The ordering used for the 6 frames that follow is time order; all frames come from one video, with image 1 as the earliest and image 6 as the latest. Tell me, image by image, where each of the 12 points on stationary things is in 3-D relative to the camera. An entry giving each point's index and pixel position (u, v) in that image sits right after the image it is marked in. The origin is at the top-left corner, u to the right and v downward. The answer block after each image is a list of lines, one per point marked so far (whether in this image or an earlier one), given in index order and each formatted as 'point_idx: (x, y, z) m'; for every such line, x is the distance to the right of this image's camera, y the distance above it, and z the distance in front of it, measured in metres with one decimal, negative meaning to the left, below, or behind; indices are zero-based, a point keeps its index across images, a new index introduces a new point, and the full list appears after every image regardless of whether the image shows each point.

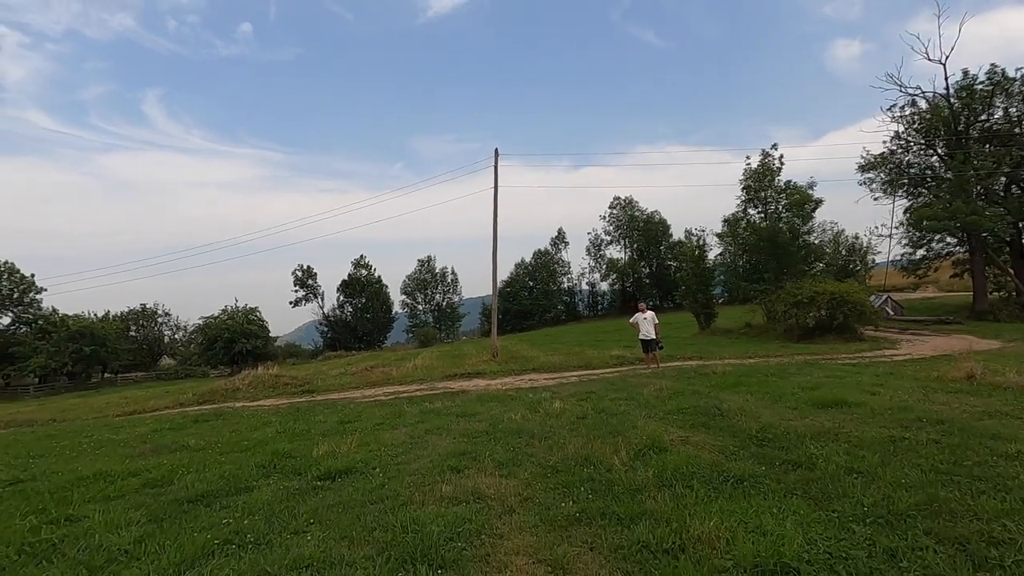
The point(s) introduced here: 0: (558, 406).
0: (+0.9, -2.3, +10.5) m
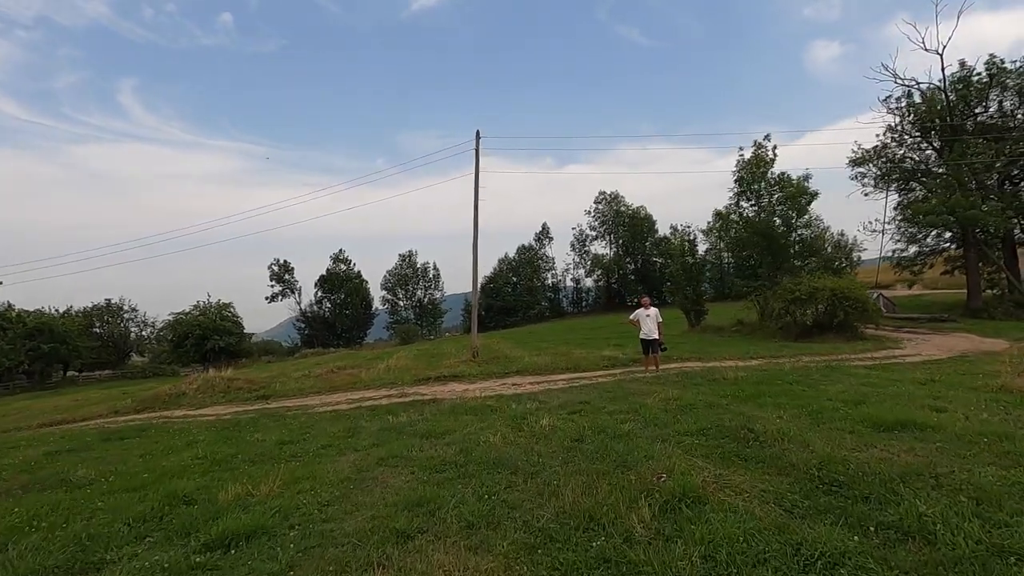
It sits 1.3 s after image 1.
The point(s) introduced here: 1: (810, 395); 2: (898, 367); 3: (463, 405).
0: (+0.6, -2.2, +8.5) m
1: (+5.1, -1.8, +9.1) m
2: (+10.5, -2.2, +14.5) m
3: (-1.1, -2.5, +11.4) m
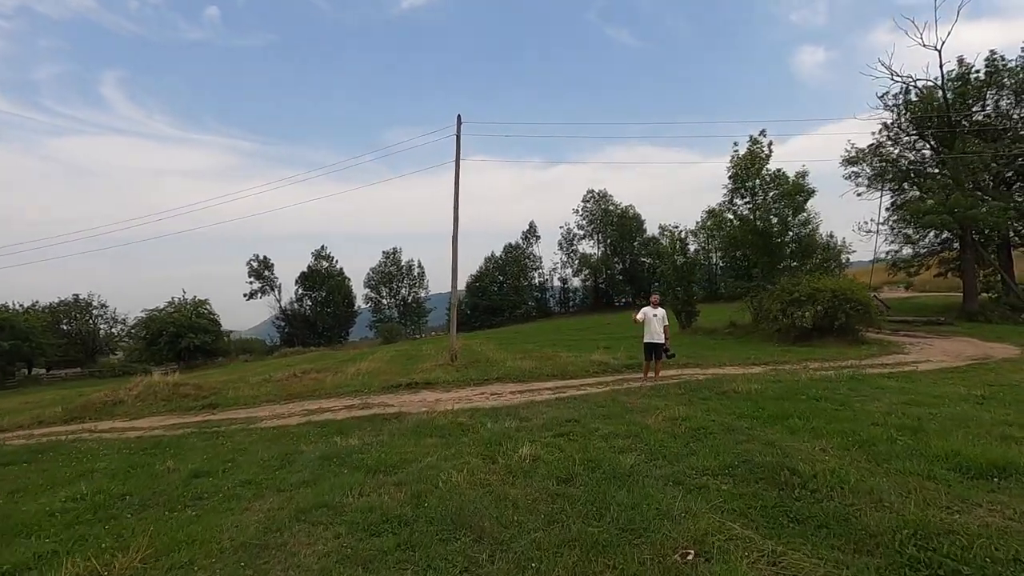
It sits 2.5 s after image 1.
0: (+0.2, -2.1, +6.8) m
1: (+4.7, -1.8, +7.5) m
2: (+9.9, -2.2, +13.0) m
3: (-1.5, -2.4, +9.6) m
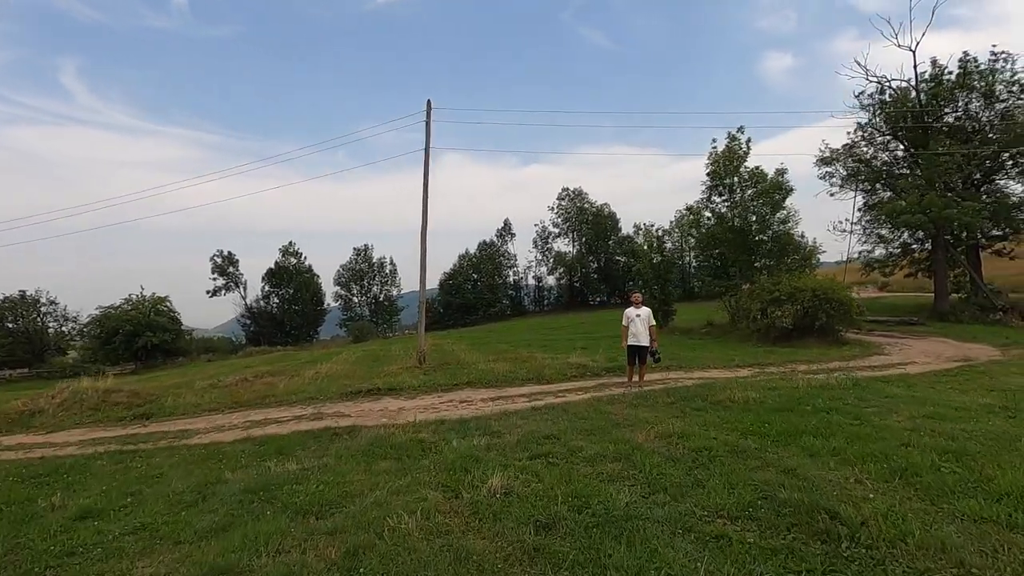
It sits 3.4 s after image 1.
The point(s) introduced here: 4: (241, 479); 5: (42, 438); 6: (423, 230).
0: (-0.1, -2.1, +5.6) m
1: (+4.3, -1.8, +6.5) m
2: (+9.3, -2.2, +12.3) m
3: (-2.0, -2.4, +8.3) m
4: (-3.4, -2.4, +6.6) m
5: (-10.1, -3.2, +11.5) m
6: (-3.0, +2.0, +18.0) m
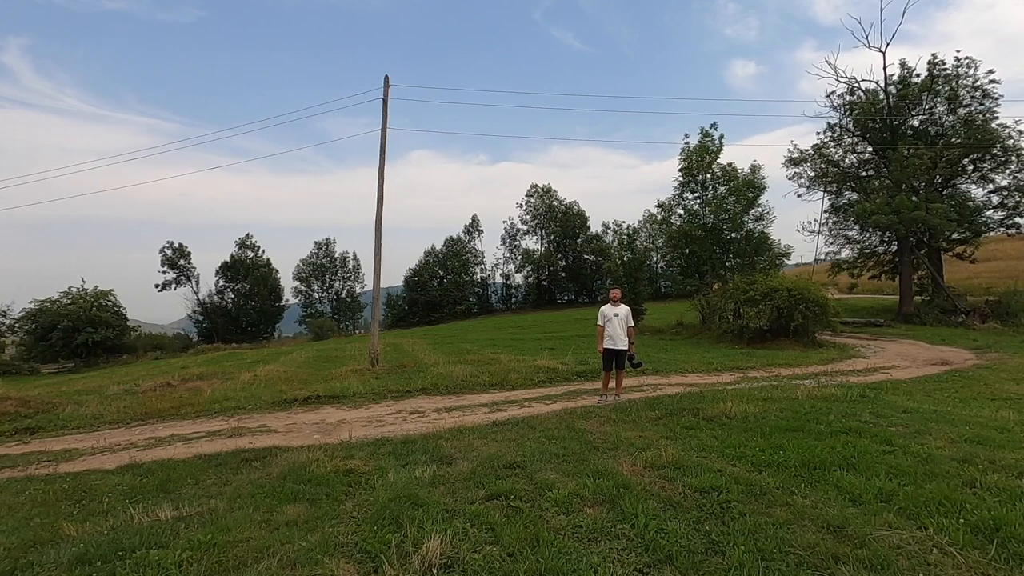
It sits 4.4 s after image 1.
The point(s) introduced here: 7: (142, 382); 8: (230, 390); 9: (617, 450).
0: (-0.5, -2.0, +3.9) m
1: (+3.9, -1.7, +5.1) m
2: (+8.5, -2.2, +11.2) m
3: (-2.5, -2.2, +6.5) m
4: (-3.8, -2.2, +4.8) m
5: (-10.9, -2.9, +9.2) m
6: (-4.1, +2.2, +16.1) m
7: (-11.3, -2.9, +16.2) m
8: (-7.6, -2.7, +14.4) m
9: (+1.3, -2.0, +6.6) m
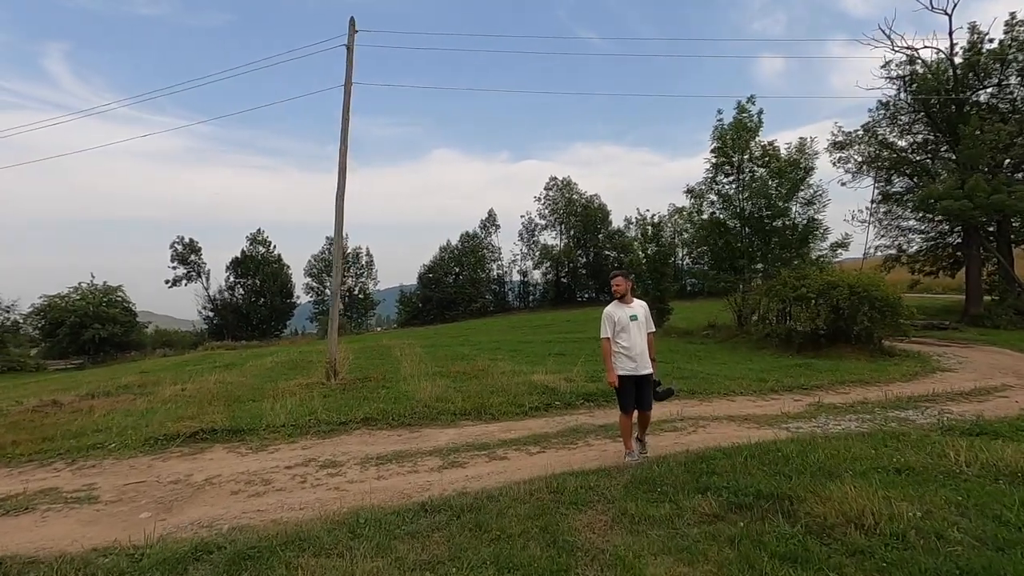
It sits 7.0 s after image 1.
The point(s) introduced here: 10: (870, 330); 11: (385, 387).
0: (-1.3, -1.9, +0.2) m
1: (+3.2, -1.6, +1.2) m
2: (+8.0, -2.0, +7.1) m
3: (-3.2, -2.1, +2.9) m
4: (-4.5, -2.1, +1.2) m
5: (-11.4, -2.8, +5.9) m
6: (-4.3, +2.4, +12.5) m
7: (-11.5, -2.6, +12.9) m
8: (-7.9, -2.6, +11.0) m
9: (+0.6, -1.9, +2.8) m
10: (+13.4, -1.5, +20.0) m
11: (-3.0, -2.3, +12.7) m
